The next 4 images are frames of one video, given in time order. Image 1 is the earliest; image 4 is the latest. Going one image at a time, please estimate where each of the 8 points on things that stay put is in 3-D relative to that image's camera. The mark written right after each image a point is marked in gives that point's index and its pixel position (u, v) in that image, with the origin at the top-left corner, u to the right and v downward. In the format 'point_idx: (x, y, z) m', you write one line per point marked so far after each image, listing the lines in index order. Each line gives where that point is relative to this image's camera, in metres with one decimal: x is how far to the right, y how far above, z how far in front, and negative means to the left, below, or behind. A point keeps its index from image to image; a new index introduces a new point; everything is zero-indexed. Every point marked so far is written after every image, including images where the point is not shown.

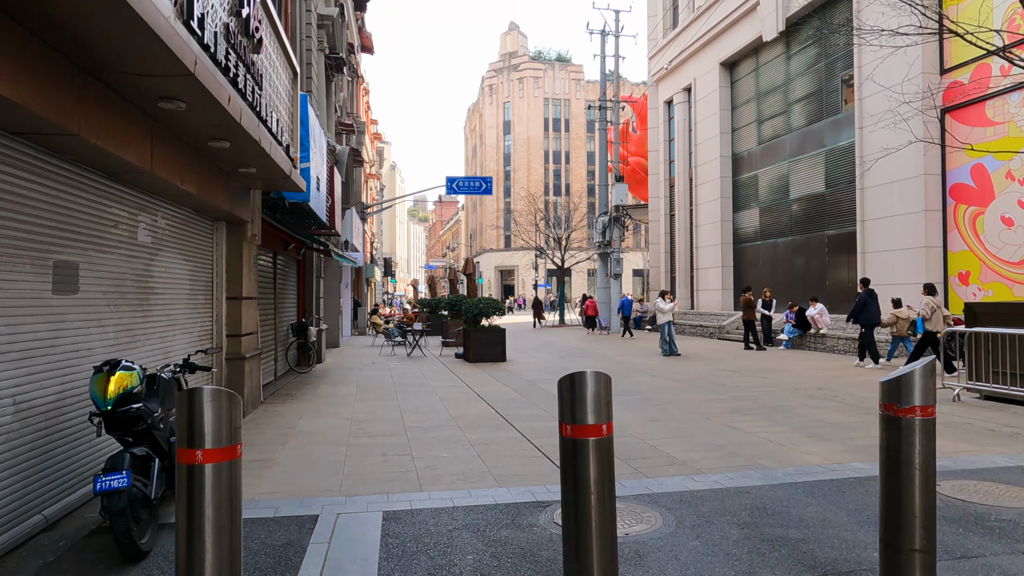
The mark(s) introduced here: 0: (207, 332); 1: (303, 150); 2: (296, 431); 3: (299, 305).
0: (-3.4, -0.5, +7.5) m
1: (-2.9, +1.9, +9.1) m
2: (-2.3, -1.5, +7.2) m
3: (-4.5, -0.4, +14.1) m
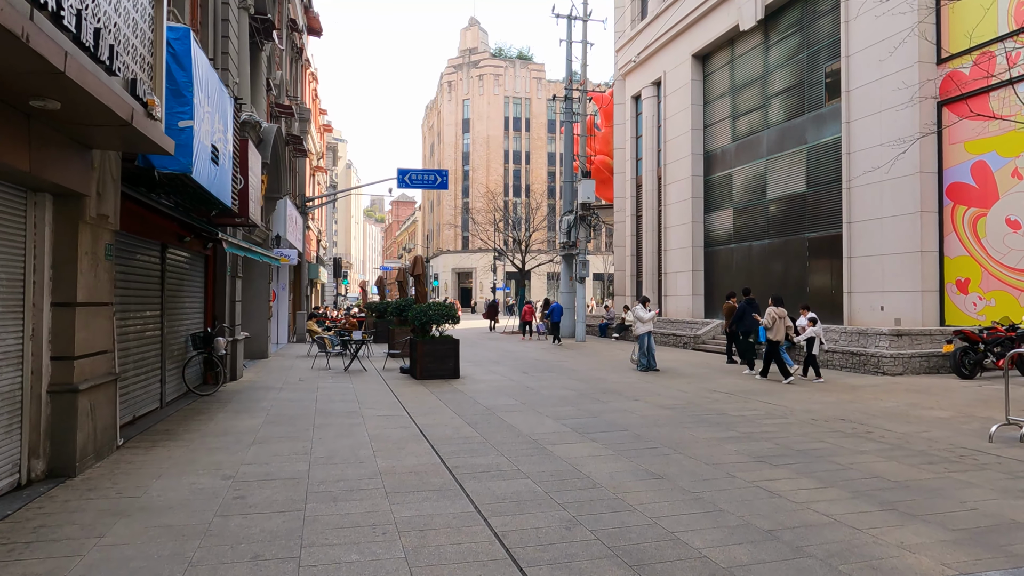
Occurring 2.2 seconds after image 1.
0: (-3.8, -0.5, +5.1) m
1: (-3.3, +1.9, +6.7) m
2: (-2.7, -1.6, +4.8) m
3: (-5.3, -0.4, +11.6) m
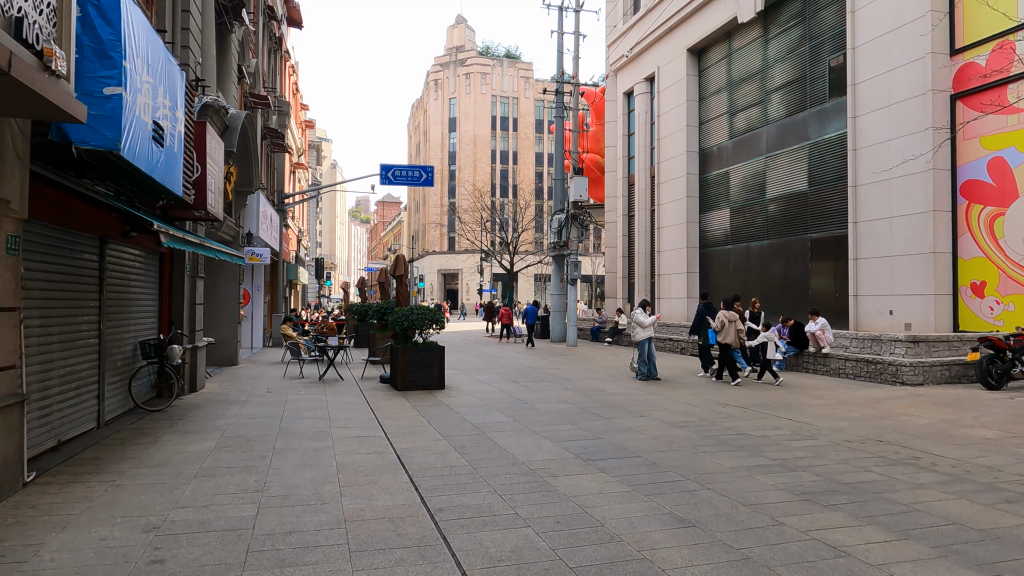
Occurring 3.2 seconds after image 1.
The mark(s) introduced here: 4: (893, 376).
0: (-3.8, -0.5, +3.9) m
1: (-3.4, +1.8, +5.5) m
2: (-2.7, -1.6, +3.7) m
3: (-5.4, -0.4, +10.4) m
4: (+7.3, -1.7, +12.7) m
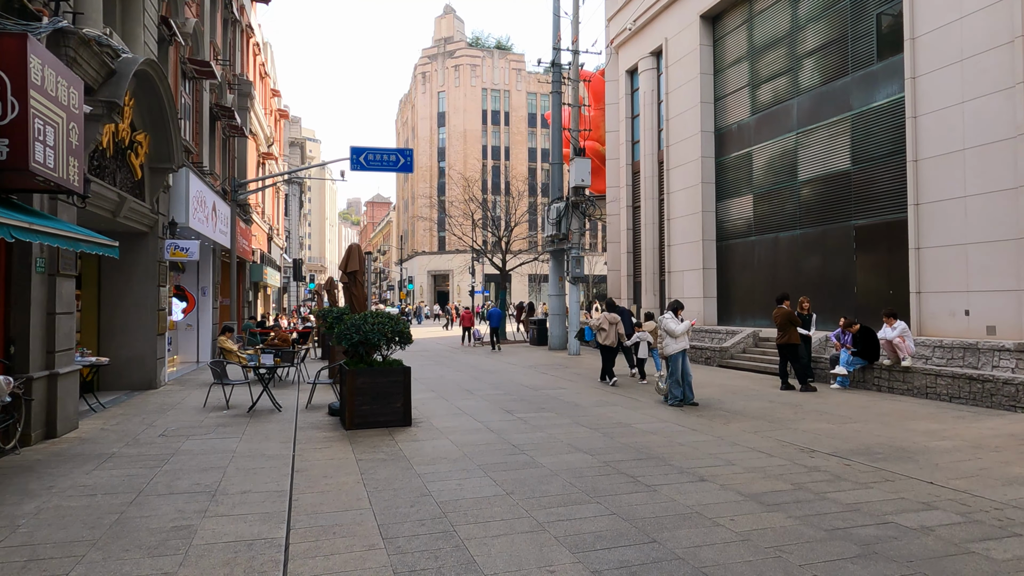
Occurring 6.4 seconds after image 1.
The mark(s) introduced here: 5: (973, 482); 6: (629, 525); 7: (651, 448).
0: (-3.9, -0.5, +0.7) m
1: (-3.4, +1.8, +2.4) m
2: (-2.7, -1.6, +0.5) m
3: (-5.5, -0.5, +7.2) m
4: (+7.1, -1.6, +9.6) m
5: (+4.0, -1.7, +5.8) m
6: (+0.8, -1.6, +4.6) m
7: (+1.5, -1.7, +7.1) m
